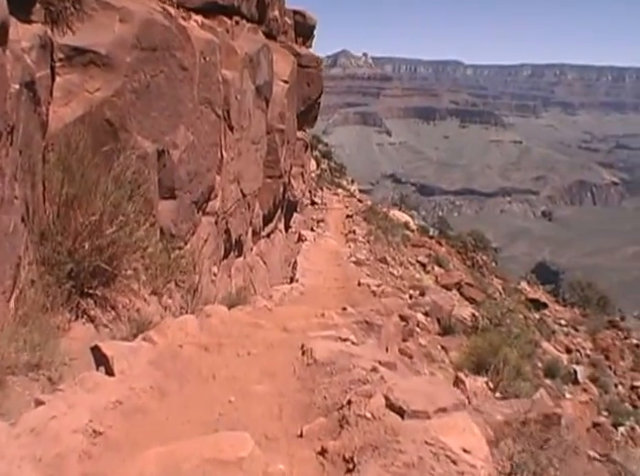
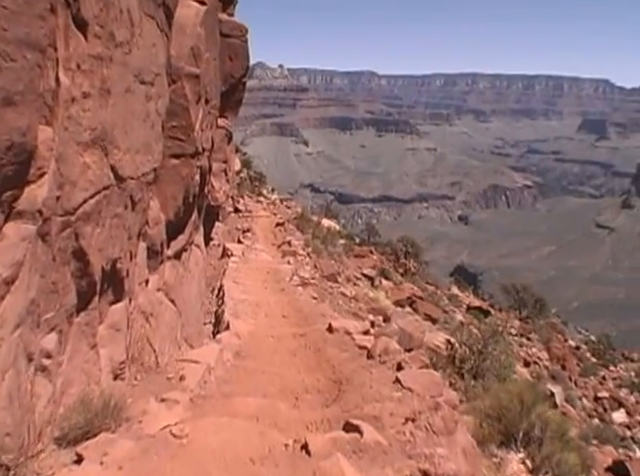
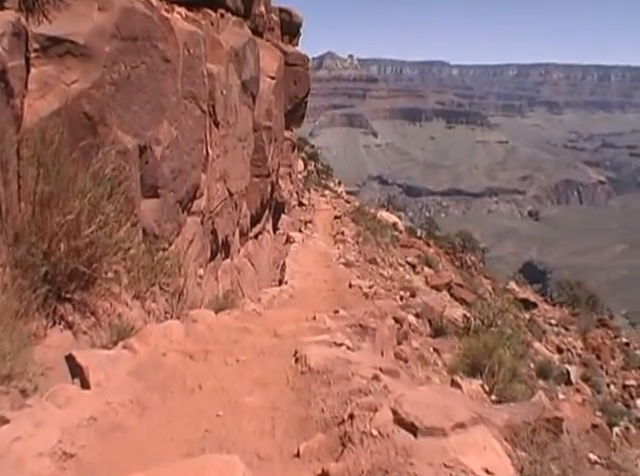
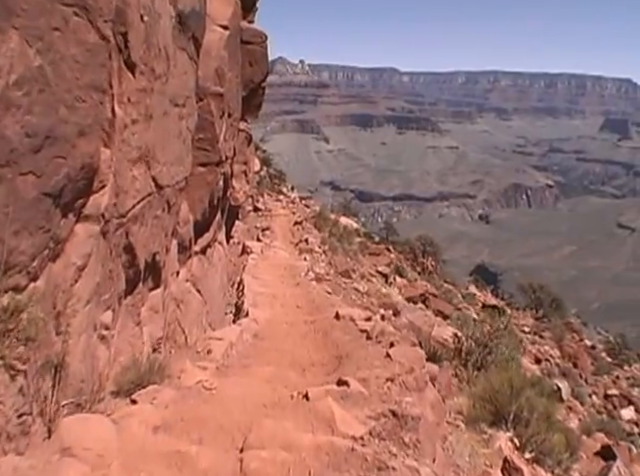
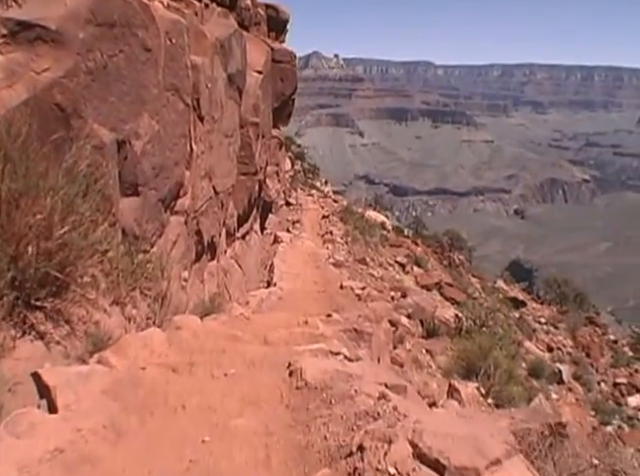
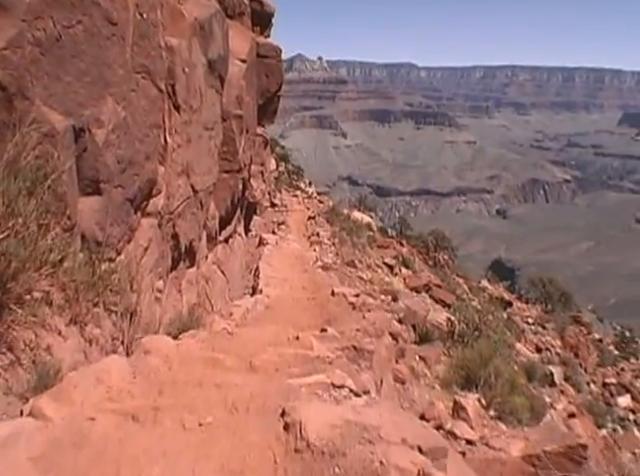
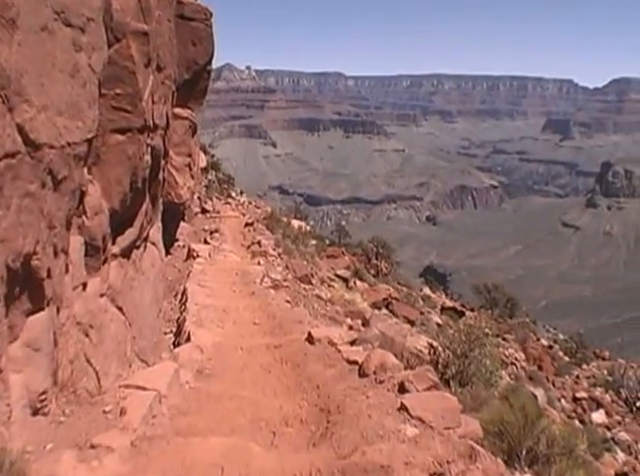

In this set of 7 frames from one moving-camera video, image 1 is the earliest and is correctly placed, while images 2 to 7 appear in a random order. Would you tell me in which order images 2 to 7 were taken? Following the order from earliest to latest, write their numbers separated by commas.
3, 5, 6, 4, 2, 7
